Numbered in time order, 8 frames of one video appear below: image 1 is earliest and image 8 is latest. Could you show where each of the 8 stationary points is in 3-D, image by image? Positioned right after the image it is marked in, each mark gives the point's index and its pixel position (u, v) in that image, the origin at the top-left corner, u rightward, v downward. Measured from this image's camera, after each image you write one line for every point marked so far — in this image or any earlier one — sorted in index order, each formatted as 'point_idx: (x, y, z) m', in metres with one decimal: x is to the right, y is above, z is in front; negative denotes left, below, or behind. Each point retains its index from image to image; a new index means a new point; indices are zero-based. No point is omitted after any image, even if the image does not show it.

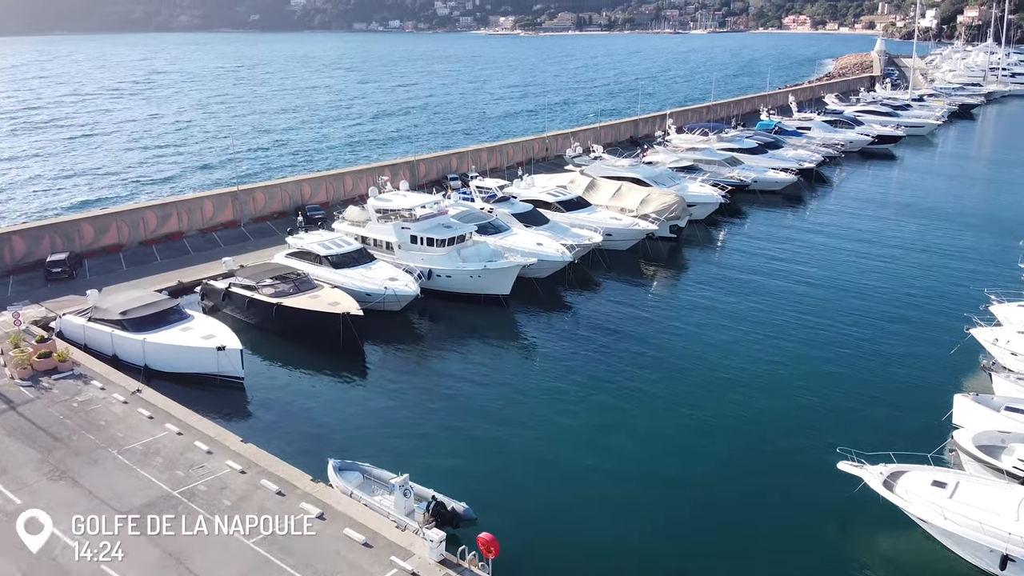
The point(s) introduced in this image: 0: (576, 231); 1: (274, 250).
0: (+1.4, +1.3, +19.9) m
1: (-5.1, +0.8, +18.9) m
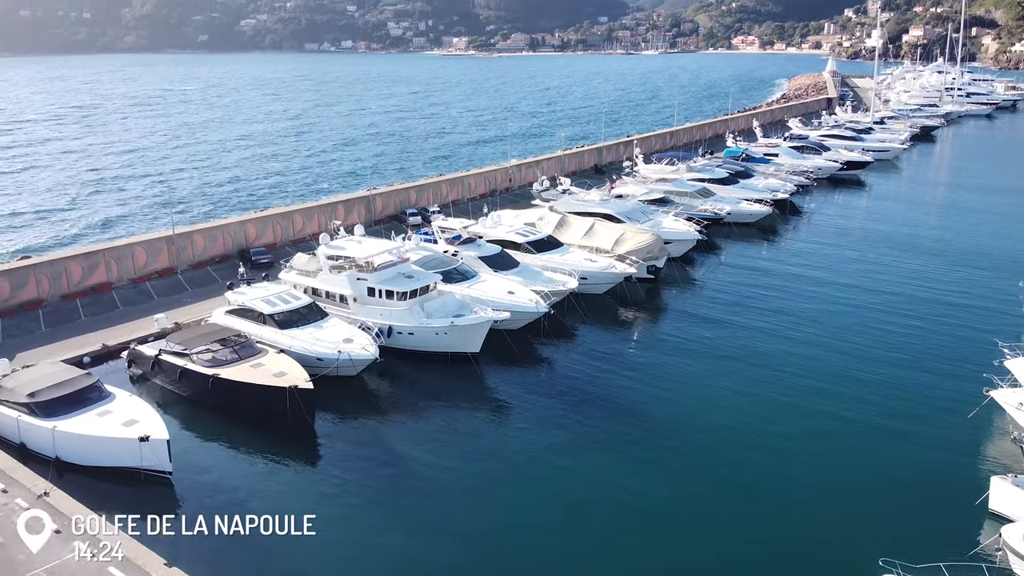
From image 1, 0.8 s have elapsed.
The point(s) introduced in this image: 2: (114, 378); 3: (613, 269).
0: (+0.7, +0.3, +18.4) m
1: (-5.7, -0.3, +17.0) m
2: (-6.3, -1.4, +14.2) m
3: (+2.1, +0.4, +18.9) m
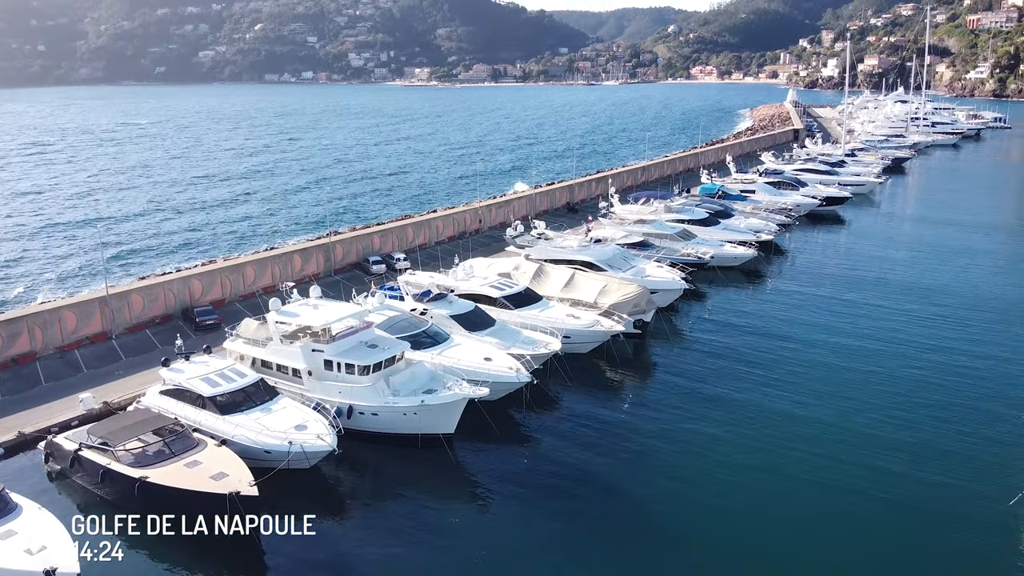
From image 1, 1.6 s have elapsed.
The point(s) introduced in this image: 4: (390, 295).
0: (+0.3, -0.9, +16.6) m
1: (-6.1, -1.5, +15.0) m
2: (-6.6, -2.5, +12.1) m
3: (+1.6, -0.7, +17.2) m
4: (-2.4, -0.2, +17.6) m
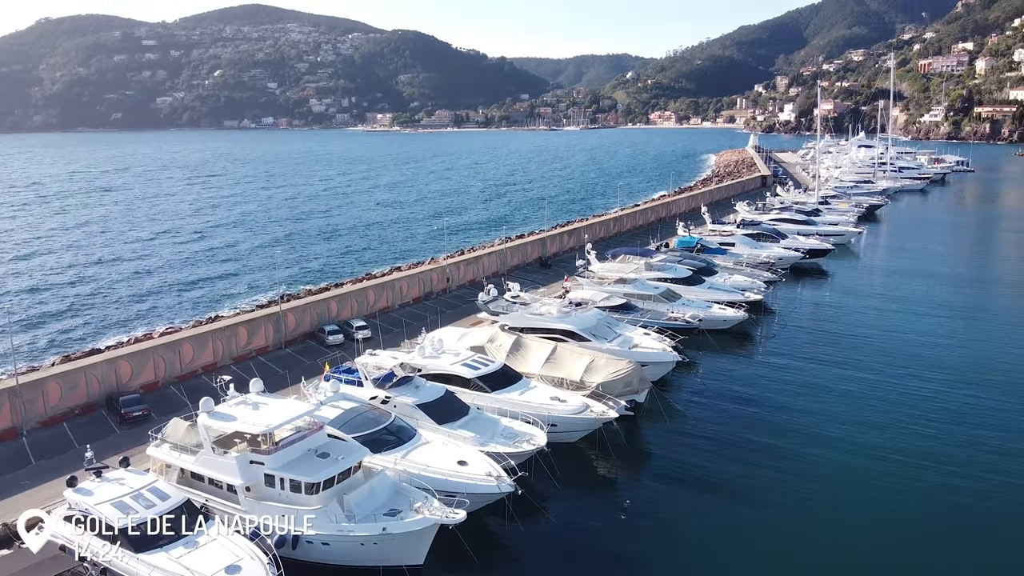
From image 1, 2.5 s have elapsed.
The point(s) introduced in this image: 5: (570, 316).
0: (-0.1, -2.2, +14.4) m
1: (-6.4, -2.8, +12.5) m
2: (-6.7, -3.7, +9.5) m
3: (+1.2, -2.1, +15.1) m
4: (-2.9, -1.6, +15.3) m
5: (+1.3, -0.6, +19.6) m
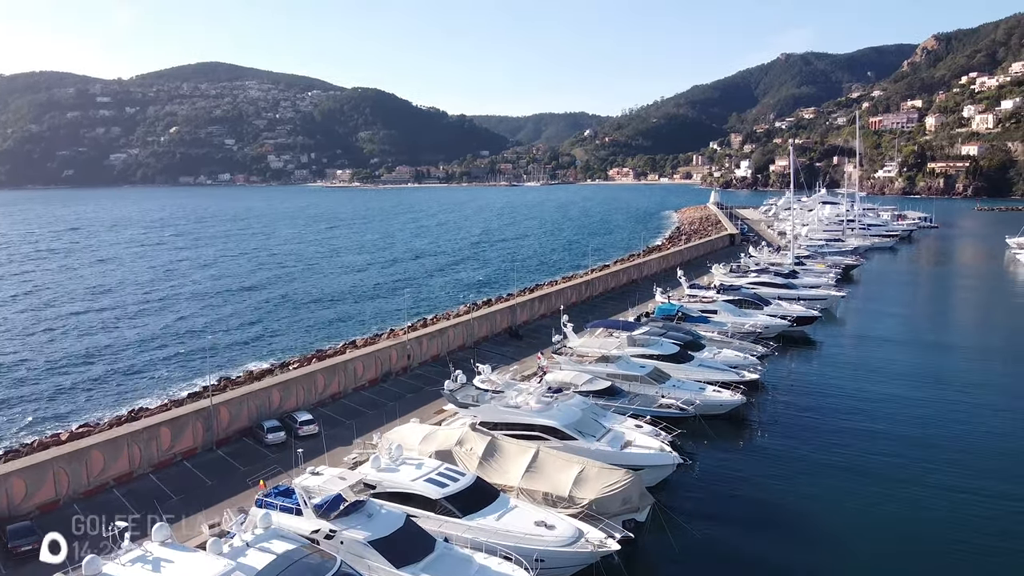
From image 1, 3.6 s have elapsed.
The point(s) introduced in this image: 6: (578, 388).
0: (-0.4, -3.6, +11.6) m
1: (-6.6, -4.1, +9.4) m
2: (-6.8, -4.8, +6.3) m
3: (+0.9, -3.5, +12.3) m
4: (-3.2, -3.0, +12.4) m
5: (+0.8, -2.3, +16.9) m
6: (+1.5, -2.2, +19.8) m
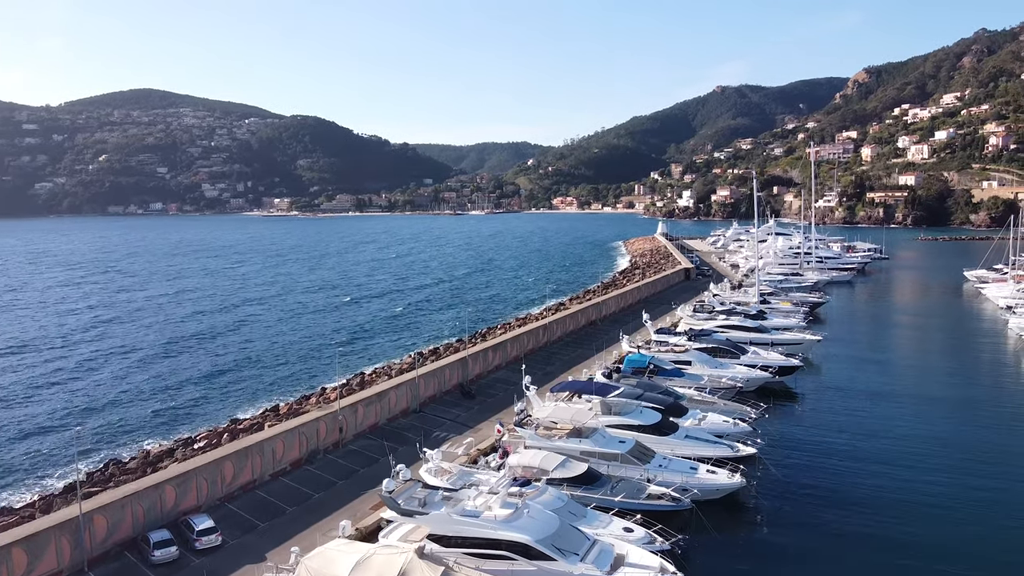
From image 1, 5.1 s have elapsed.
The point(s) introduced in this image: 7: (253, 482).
0: (-0.7, -4.5, +7.9) m
1: (-6.7, -5.0, +5.2) m
2: (-6.7, -5.6, +2.2) m
3: (+0.6, -4.4, +8.6) m
4: (-3.5, -4.0, +8.5) m
5: (+0.1, -3.4, +13.3) m
6: (+0.7, -3.4, +16.2) m
7: (-5.1, -3.8, +17.5) m
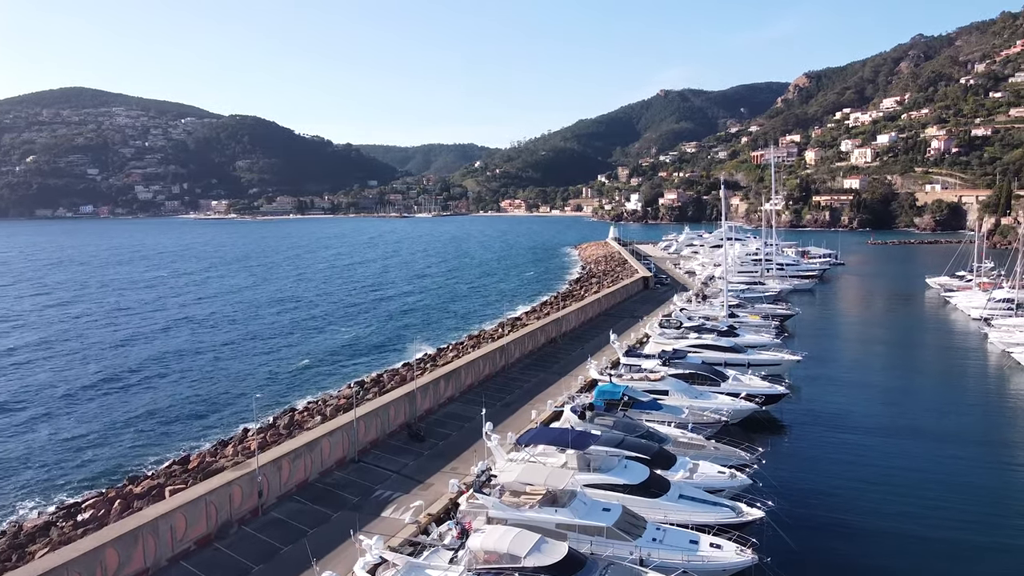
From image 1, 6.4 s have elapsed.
0: (-0.7, -5.1, +4.4) m
1: (-6.6, -5.6, +1.4) m
2: (-6.4, -6.2, -1.7) m
3: (+0.5, -5.0, +5.2) m
4: (-3.6, -4.6, +4.9) m
5: (-0.2, -4.0, +9.8) m
6: (+0.1, -4.0, +12.8) m
7: (-5.7, -4.4, +13.7) m
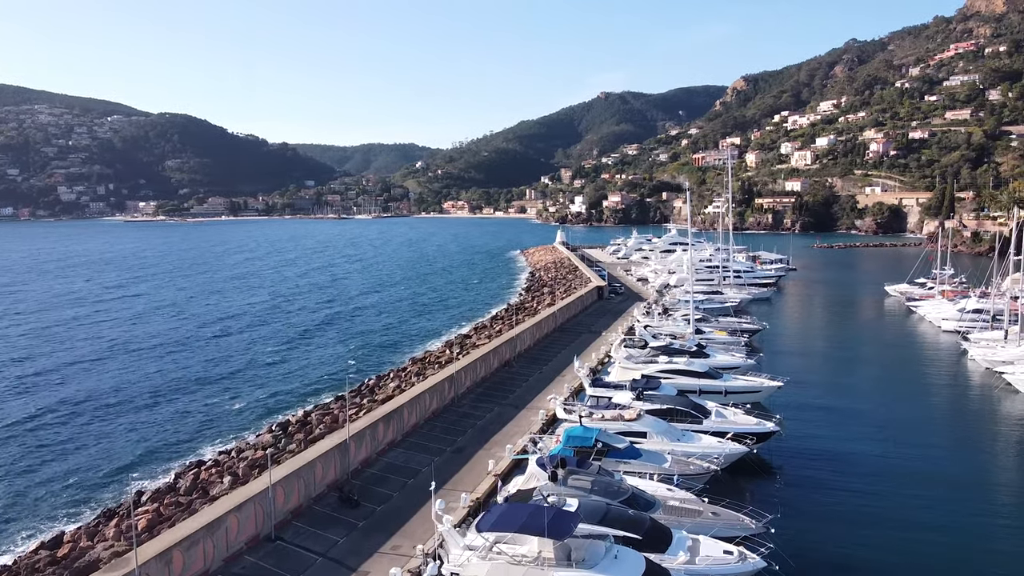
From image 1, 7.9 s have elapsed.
0: (-0.5, -5.7, +0.7) m
1: (-6.2, -6.2, -2.7) m
2: (-5.8, -6.8, -5.7) m
3: (+0.7, -5.6, +1.6) m
4: (-3.4, -5.2, +1.0) m
5: (-0.4, -4.6, +6.2) m
6: (-0.2, -4.6, +9.1) m
7: (-6.1, -5.1, +9.7) m
